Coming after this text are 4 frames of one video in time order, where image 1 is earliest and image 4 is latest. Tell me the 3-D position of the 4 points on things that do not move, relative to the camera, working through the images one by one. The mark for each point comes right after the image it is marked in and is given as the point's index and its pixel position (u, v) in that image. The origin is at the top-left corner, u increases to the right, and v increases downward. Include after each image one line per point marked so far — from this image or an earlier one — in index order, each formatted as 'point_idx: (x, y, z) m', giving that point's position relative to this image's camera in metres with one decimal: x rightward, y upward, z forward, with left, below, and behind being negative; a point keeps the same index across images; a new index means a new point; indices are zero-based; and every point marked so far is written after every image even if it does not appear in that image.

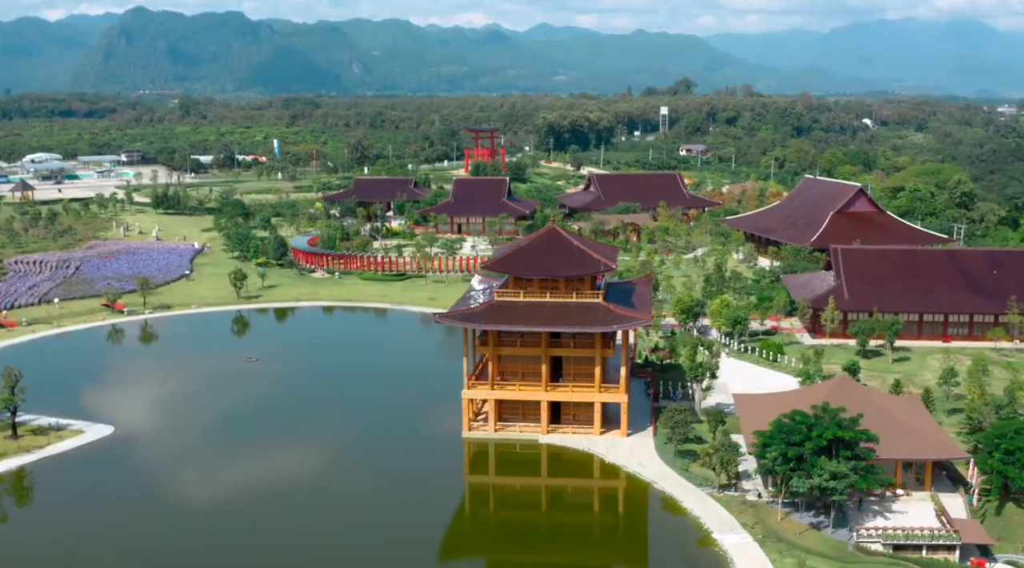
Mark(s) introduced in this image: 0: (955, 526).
0: (+7.2, -3.9, +16.6) m
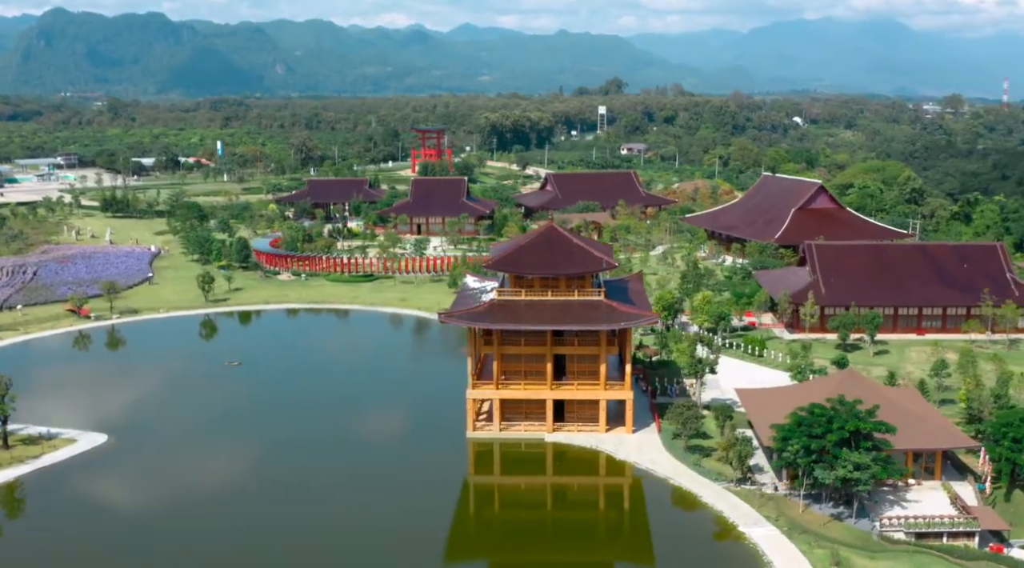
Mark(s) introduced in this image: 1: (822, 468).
0: (+7.7, -3.8, +16.9) m
1: (+5.1, -3.0, +16.7) m
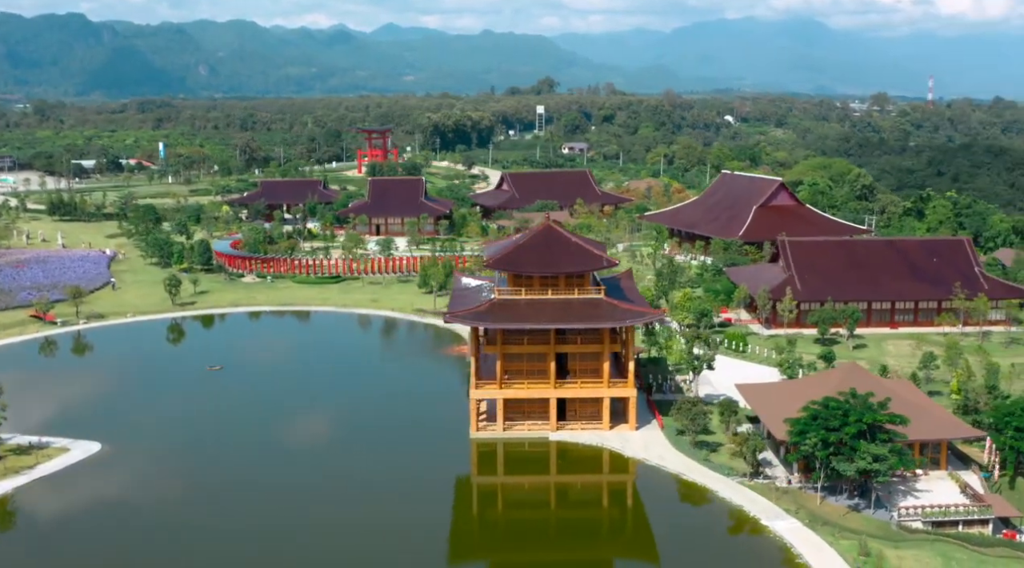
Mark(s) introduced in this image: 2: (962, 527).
0: (+8.0, -3.7, +17.3) m
1: (+5.5, -2.9, +16.9) m
2: (+7.5, -4.0, +16.9) m
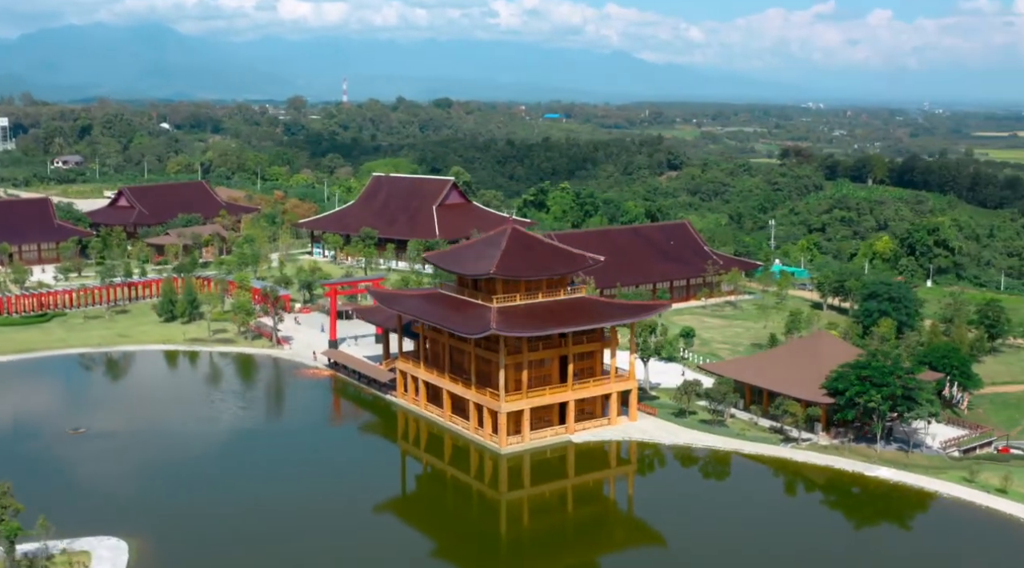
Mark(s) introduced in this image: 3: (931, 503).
0: (+9.7, -3.0, +21.4) m
1: (+7.6, -2.5, +19.9) m
2: (+9.5, -3.4, +20.8) m
3: (+7.9, -4.3, +19.6) m
